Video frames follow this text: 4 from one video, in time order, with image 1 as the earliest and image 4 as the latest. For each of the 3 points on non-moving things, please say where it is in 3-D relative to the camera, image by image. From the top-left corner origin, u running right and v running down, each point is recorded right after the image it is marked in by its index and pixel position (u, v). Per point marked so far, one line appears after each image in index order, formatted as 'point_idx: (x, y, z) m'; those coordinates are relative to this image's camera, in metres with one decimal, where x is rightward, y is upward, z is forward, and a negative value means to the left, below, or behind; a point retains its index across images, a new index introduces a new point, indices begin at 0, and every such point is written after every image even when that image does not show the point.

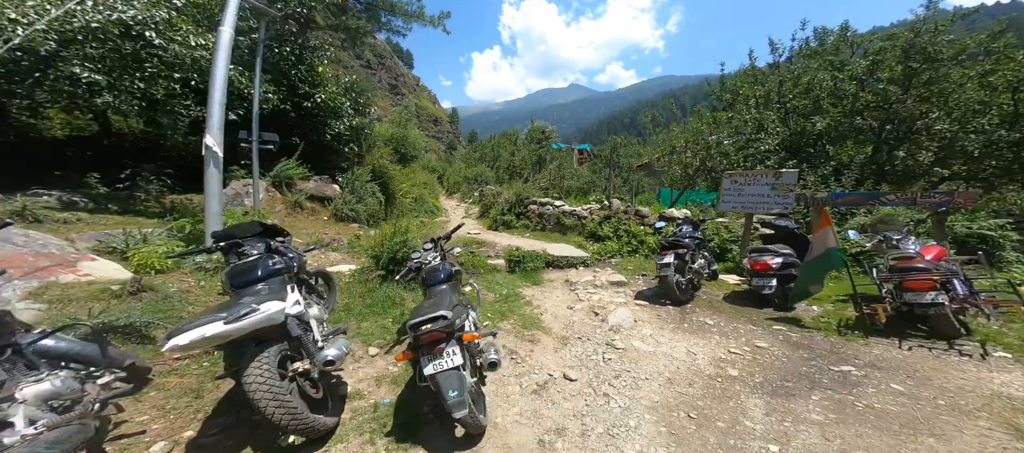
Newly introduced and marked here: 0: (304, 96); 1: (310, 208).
0: (-6.8, +4.3, +12.7) m
1: (-6.0, +0.5, +11.6) m
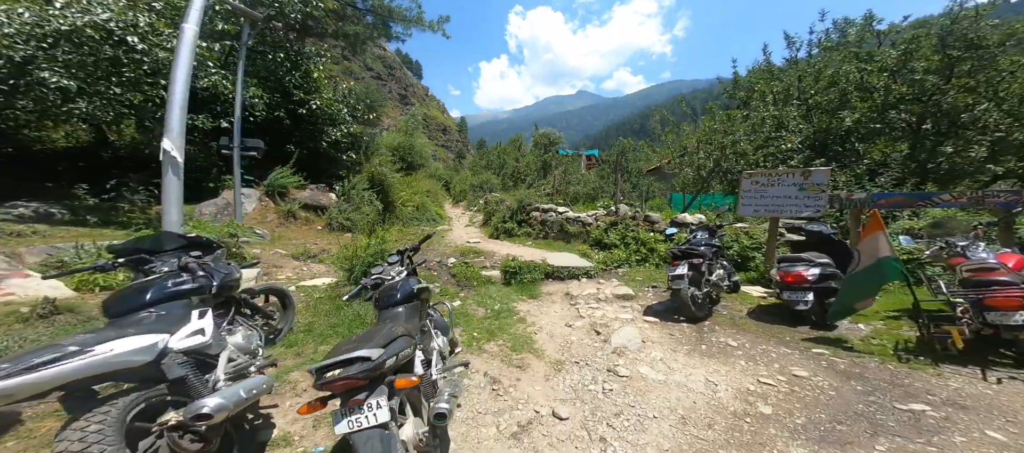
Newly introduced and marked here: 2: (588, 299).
0: (-6.8, +3.9, +12.4) m
1: (-5.9, +0.3, +11.1) m
2: (+1.2, -1.2, +6.2) m
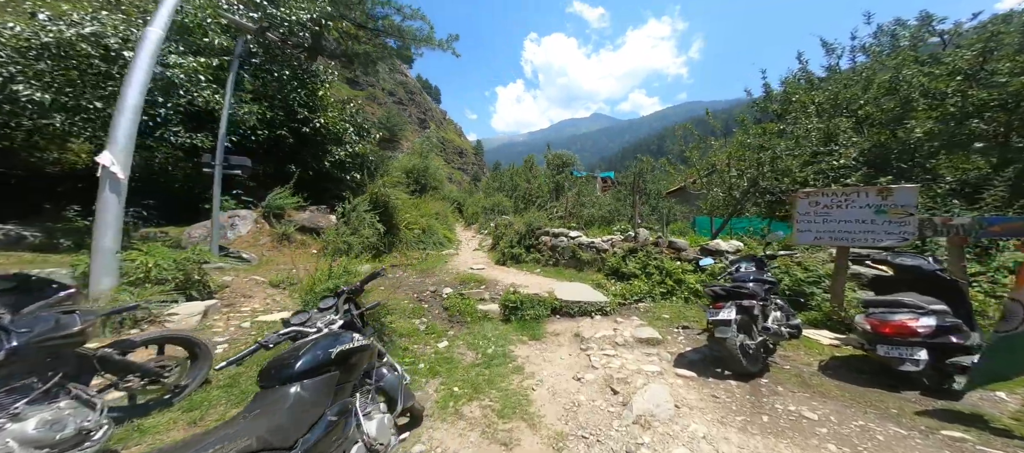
0: (-6.4, +3.2, +12.0) m
1: (-5.7, -0.4, +10.4) m
2: (+1.2, -1.5, +5.1) m
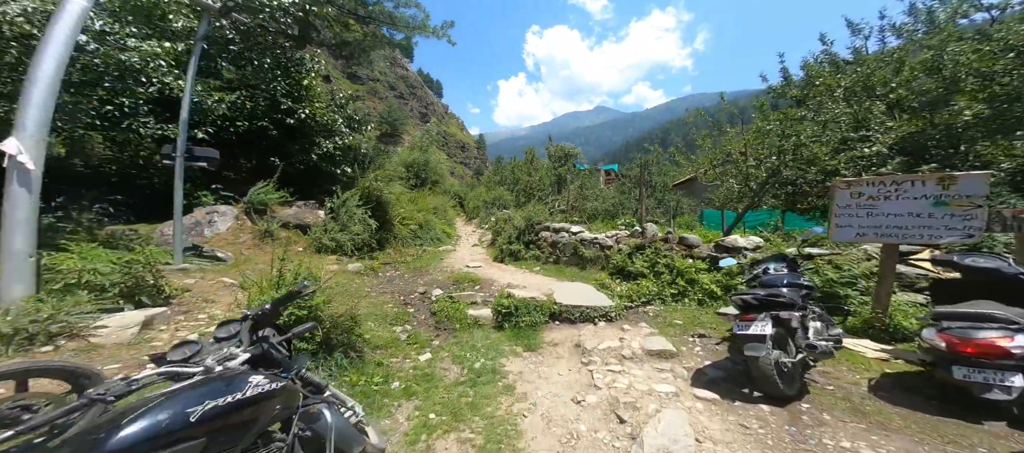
0: (-6.5, +3.3, +11.3) m
1: (-5.8, -0.3, +9.8) m
2: (+1.1, -1.5, +4.5) m
